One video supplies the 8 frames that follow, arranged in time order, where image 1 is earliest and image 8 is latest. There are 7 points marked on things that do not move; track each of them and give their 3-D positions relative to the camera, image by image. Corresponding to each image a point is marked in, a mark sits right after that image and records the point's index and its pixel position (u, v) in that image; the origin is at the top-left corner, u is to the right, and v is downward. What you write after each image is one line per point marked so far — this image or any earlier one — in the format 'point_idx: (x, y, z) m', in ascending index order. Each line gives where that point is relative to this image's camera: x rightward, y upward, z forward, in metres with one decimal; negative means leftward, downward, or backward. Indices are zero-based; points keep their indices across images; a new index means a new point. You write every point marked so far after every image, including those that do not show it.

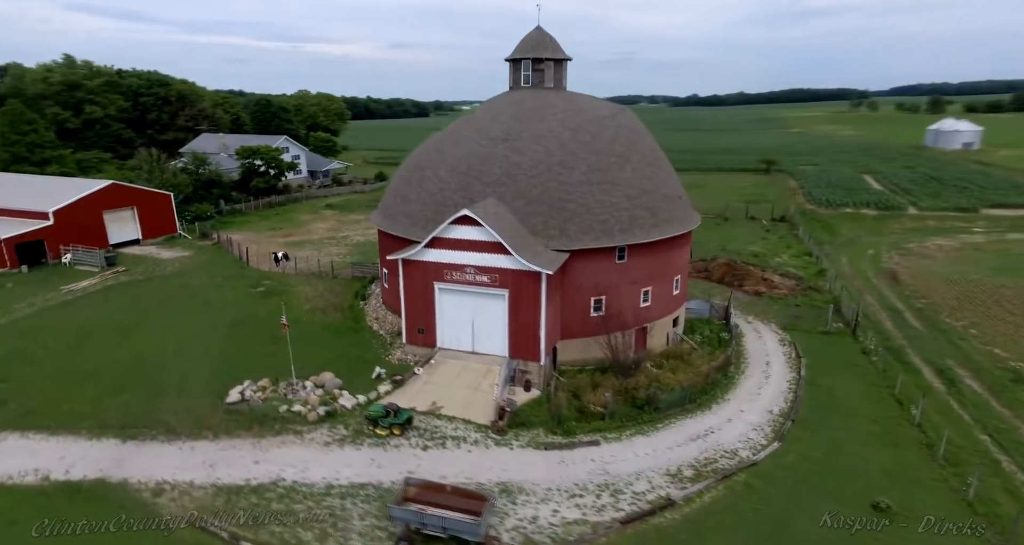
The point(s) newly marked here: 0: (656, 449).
0: (+4.4, -5.4, +16.8) m
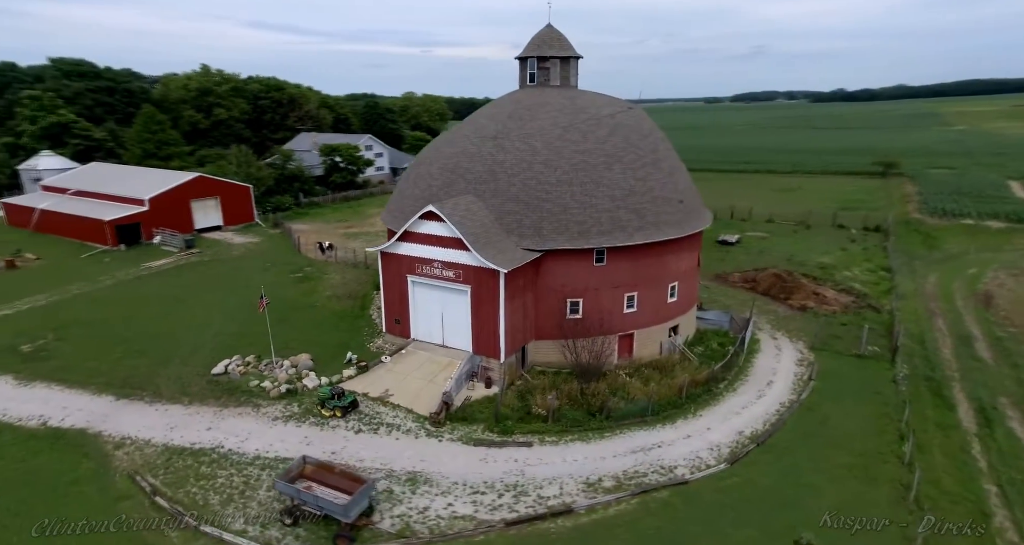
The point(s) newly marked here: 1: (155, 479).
0: (+2.2, -5.5, +16.2) m
1: (-9.8, -5.6, +14.6) m
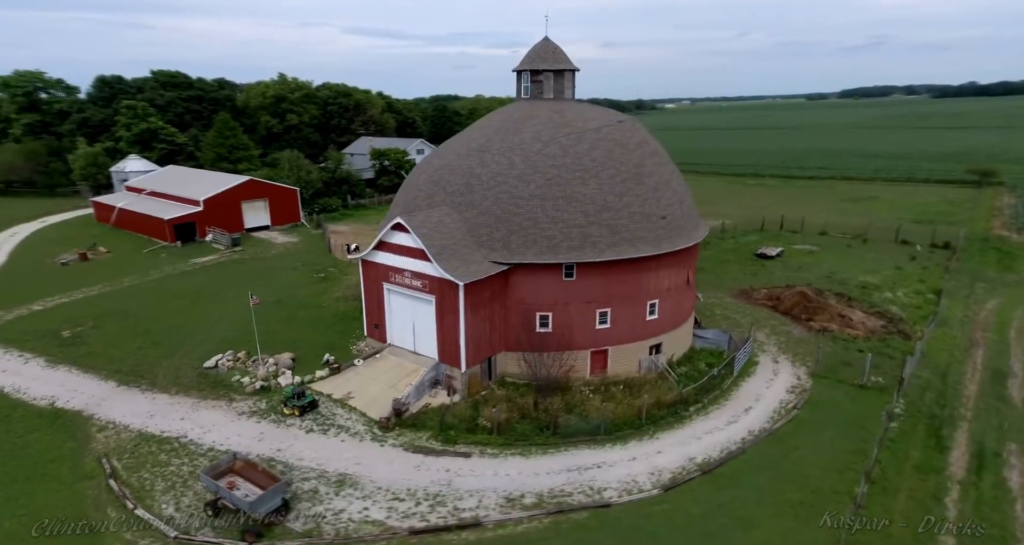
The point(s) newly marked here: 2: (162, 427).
0: (+0.2, -6.0, +16.4) m
1: (-11.9, -5.7, +16.3) m
2: (-11.7, -5.2, +18.2) m
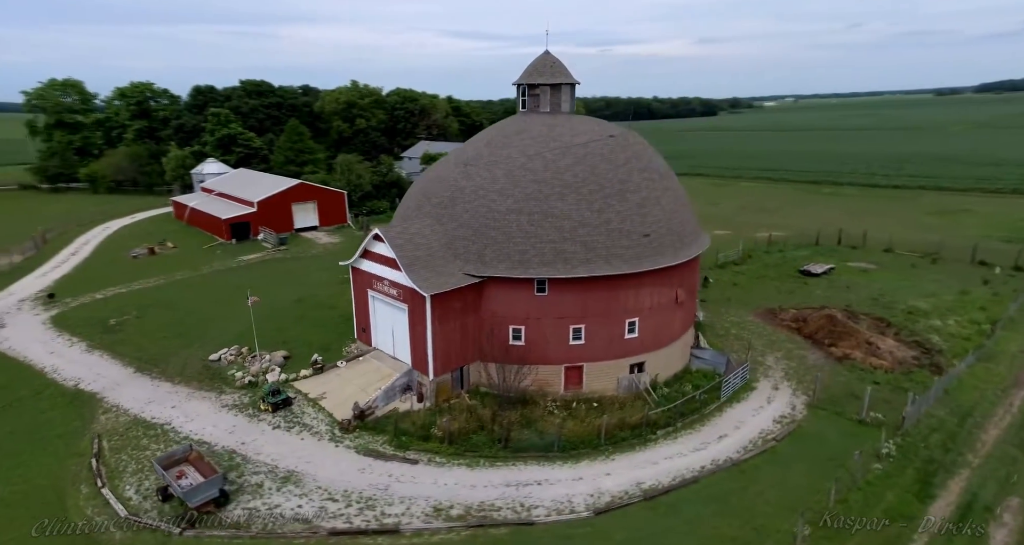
0: (-1.7, -6.5, +16.8) m
1: (-13.7, -5.7, +18.3) m
2: (-13.2, -5.2, +20.2) m
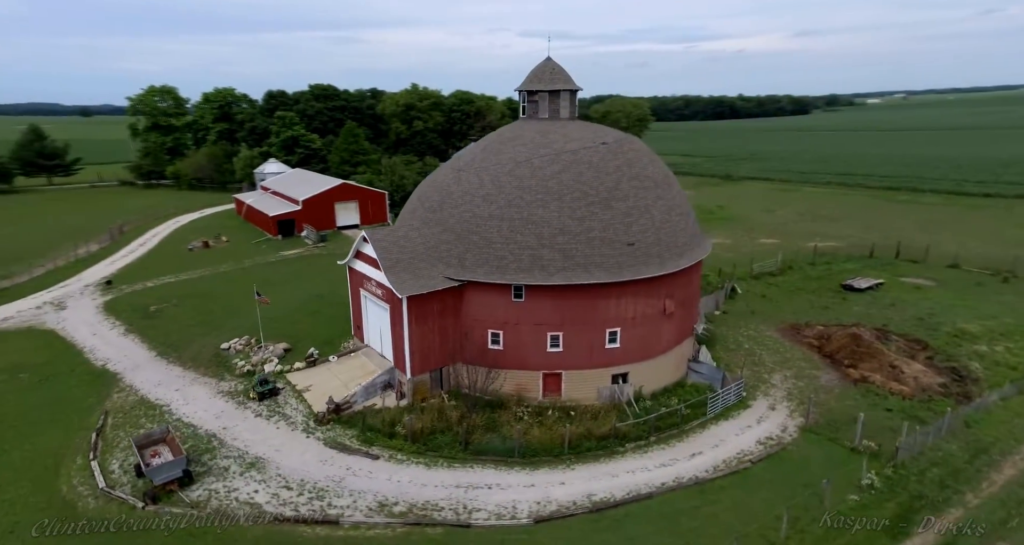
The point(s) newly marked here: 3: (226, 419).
0: (-3.2, -6.6, +17.3) m
1: (-15.0, -5.4, +20.3) m
2: (-14.3, -4.9, +22.0) m
3: (-10.5, -5.4, +19.9) m
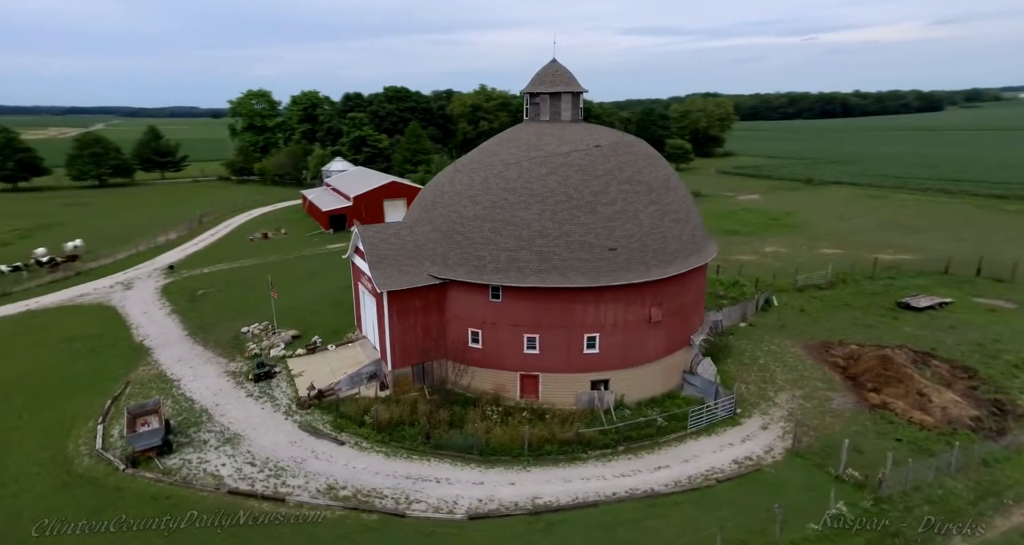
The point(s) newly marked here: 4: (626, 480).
0: (-4.9, -6.5, +18.1) m
1: (-16.0, -4.8, +22.7) m
2: (-15.0, -4.4, +24.4) m
3: (-11.6, -5.0, +21.7) m
4: (+4.0, -7.0, +18.4) m
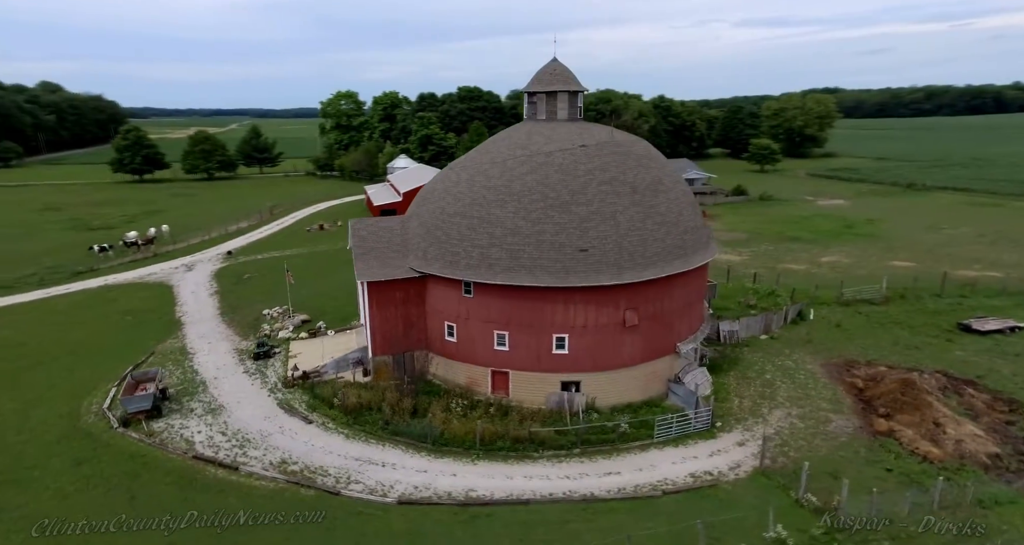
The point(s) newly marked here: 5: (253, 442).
0: (-6.7, -6.1, +19.2) m
1: (-16.9, -4.0, +25.5) m
2: (-15.7, -3.6, +27.0) m
3: (-12.7, -4.3, +23.9) m
4: (+2.0, -7.0, +18.2) m
5: (-9.1, -5.9, +19.2) m
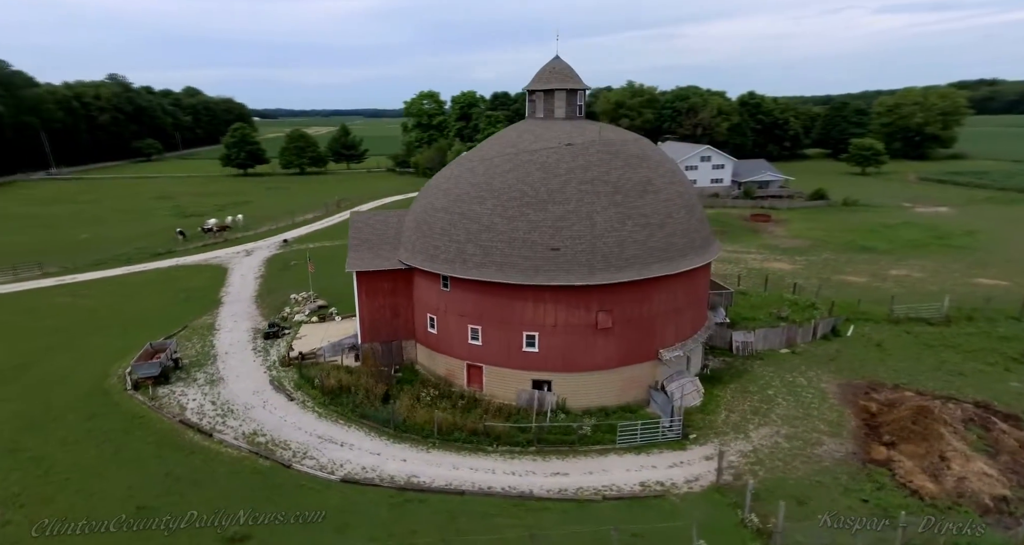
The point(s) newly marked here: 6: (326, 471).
0: (-8.2, -5.7, +20.7) m
1: (-17.3, -3.1, +28.5) m
2: (-15.8, -2.8, +29.7) m
3: (-13.4, -3.6, +26.2) m
4: (+0.2, -7.0, +18.4) m
5: (-10.6, -5.4, +21.1) m
6: (-6.1, -6.6, +18.1) m
